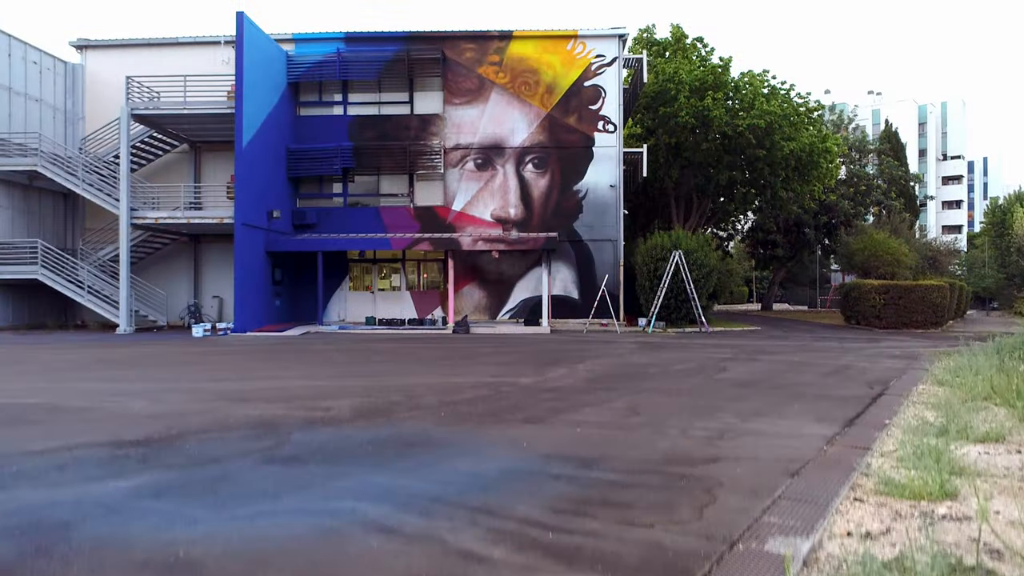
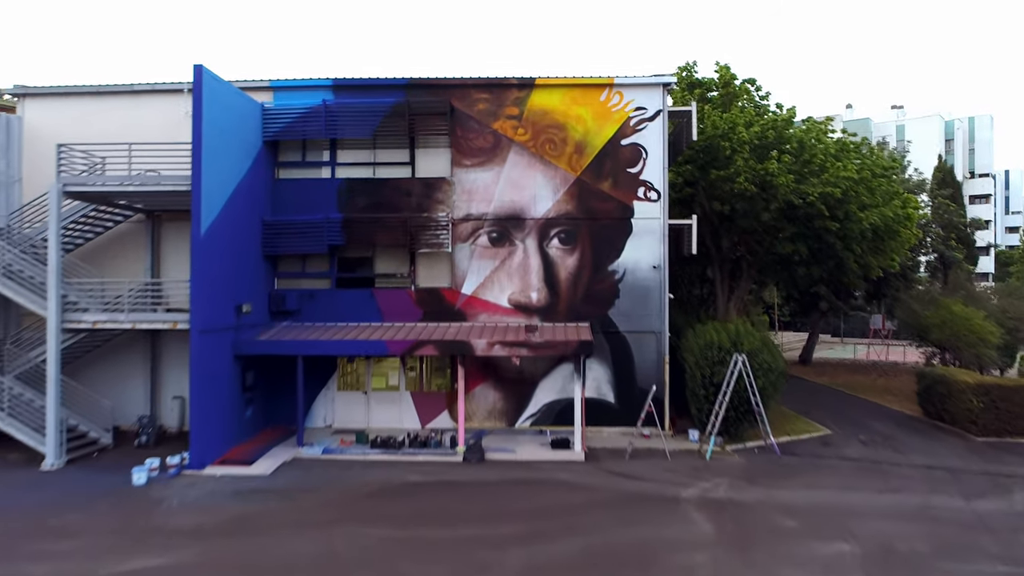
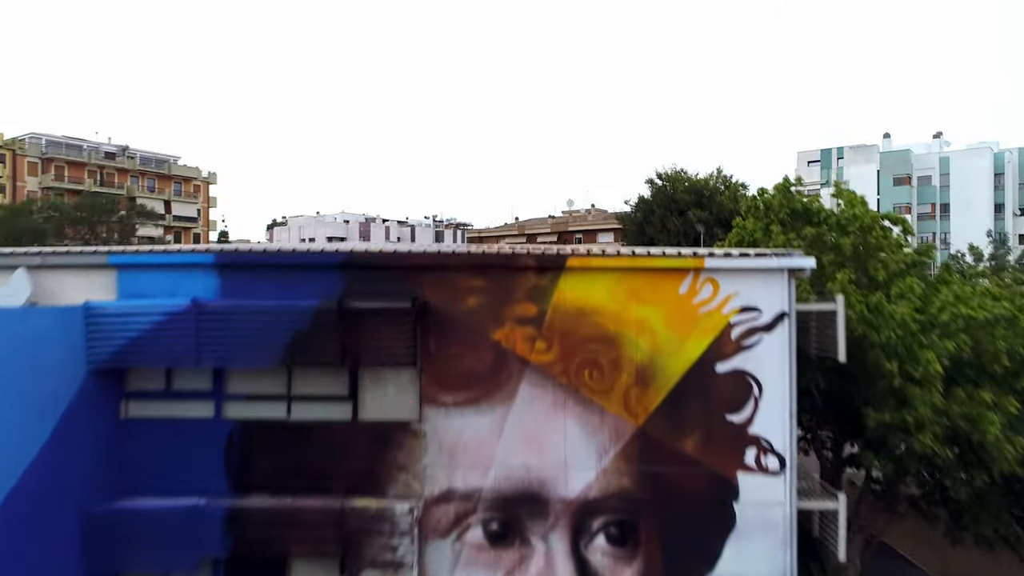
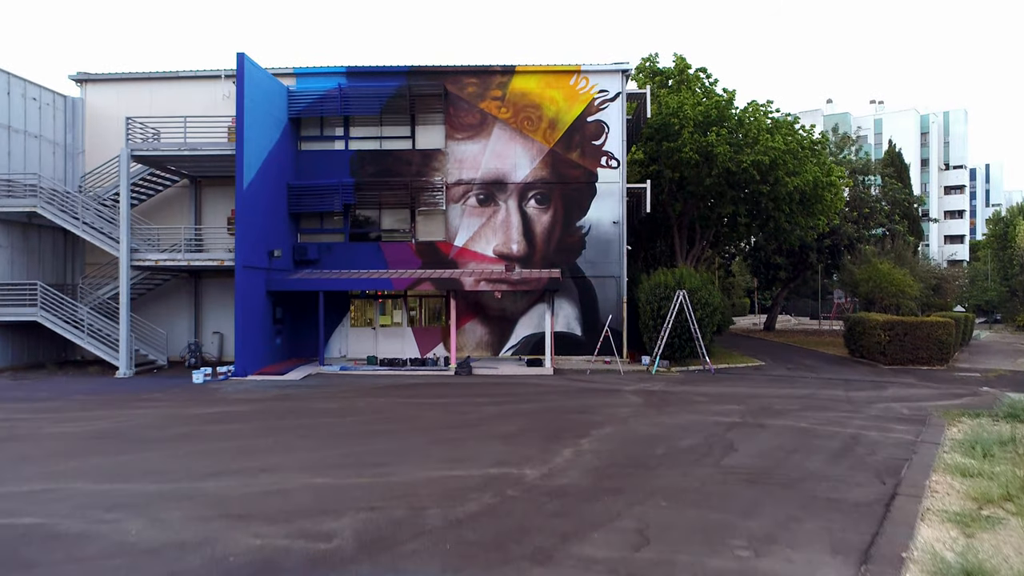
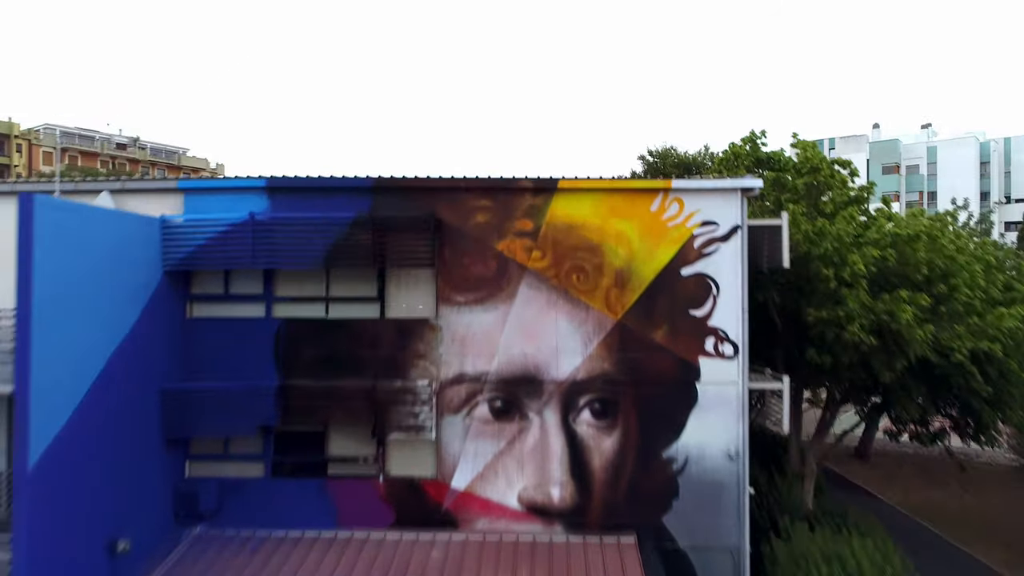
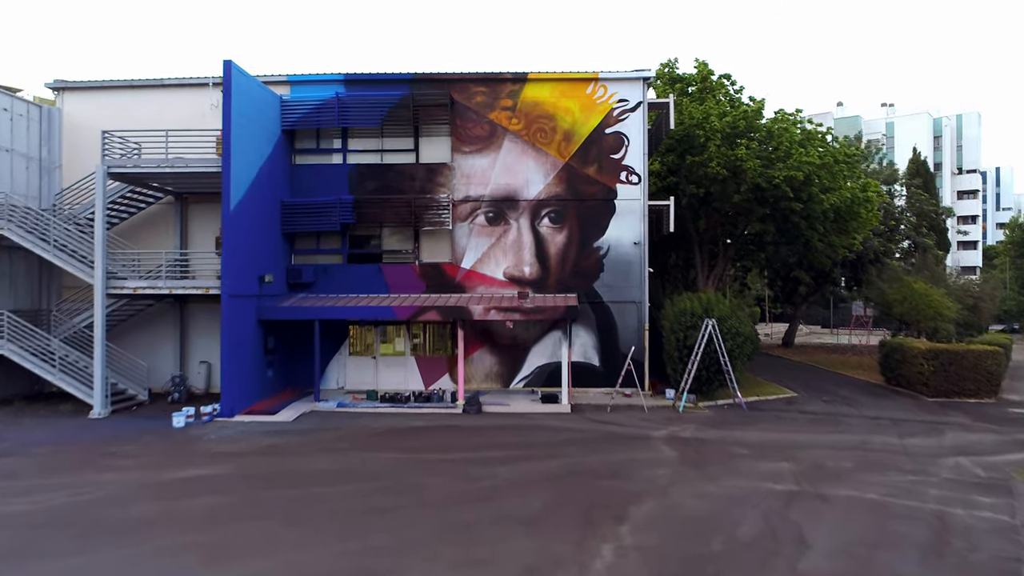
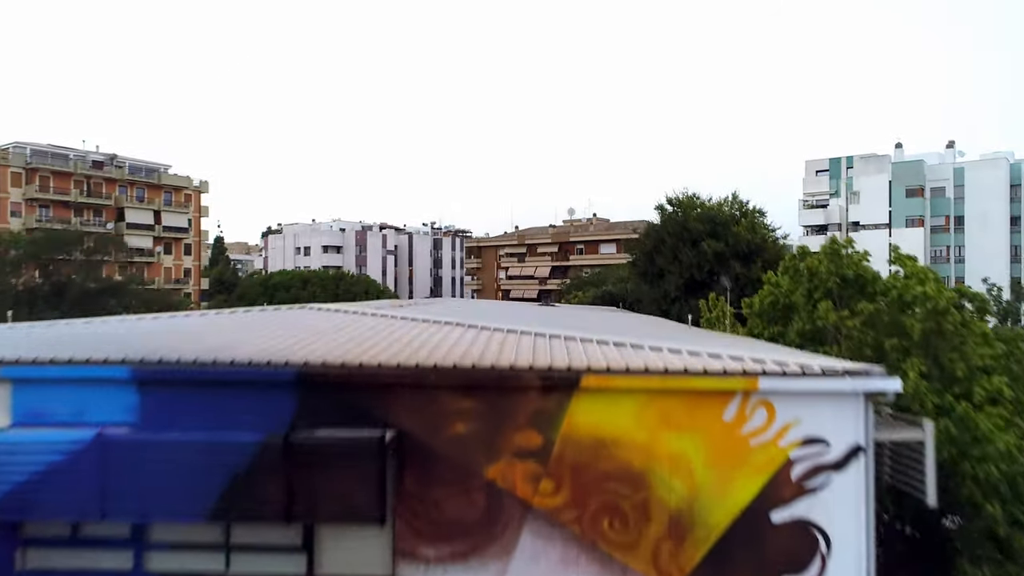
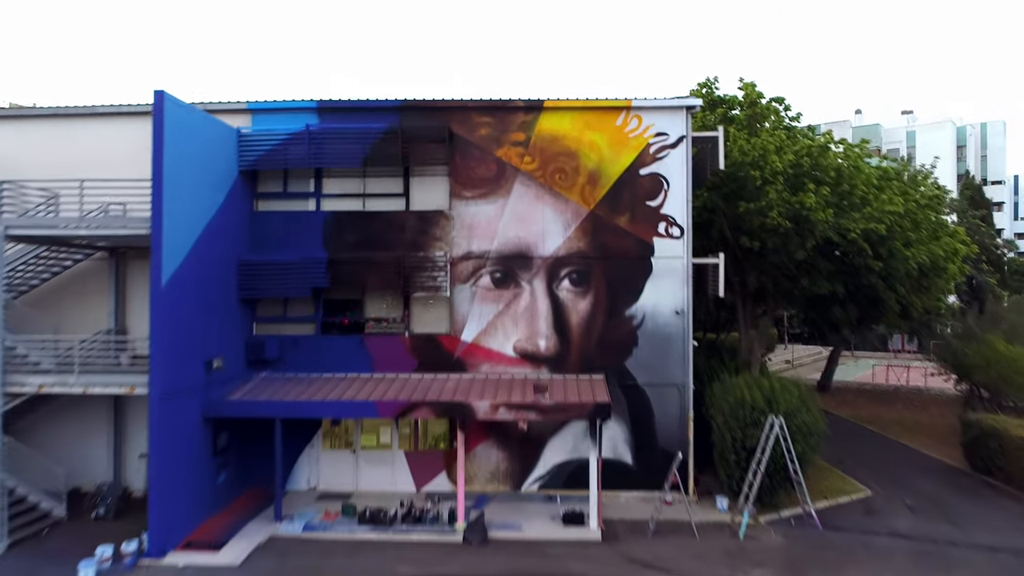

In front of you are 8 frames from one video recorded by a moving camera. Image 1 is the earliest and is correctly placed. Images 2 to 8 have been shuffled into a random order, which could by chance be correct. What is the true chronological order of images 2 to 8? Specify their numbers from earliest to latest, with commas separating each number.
4, 6, 2, 8, 5, 3, 7
